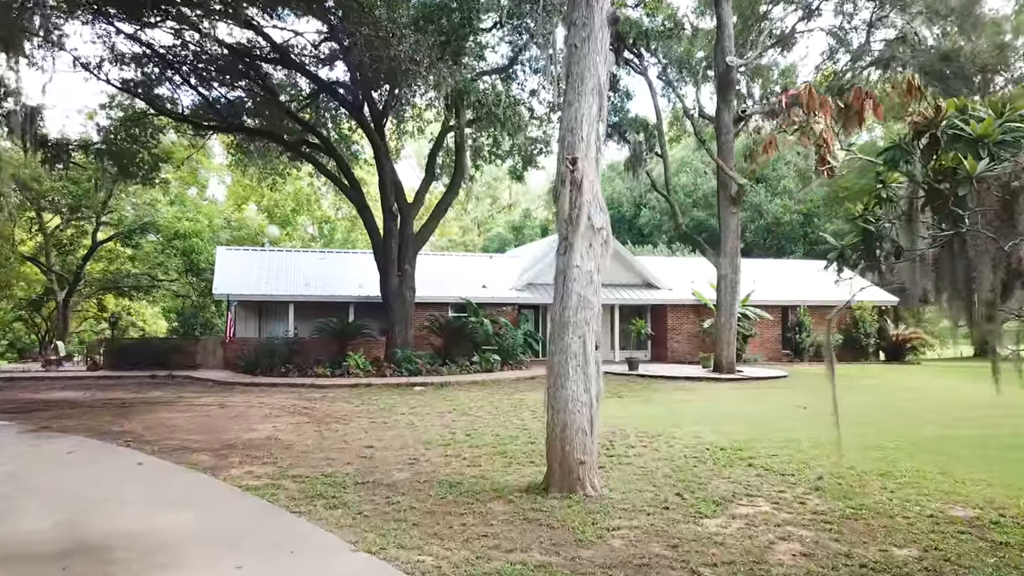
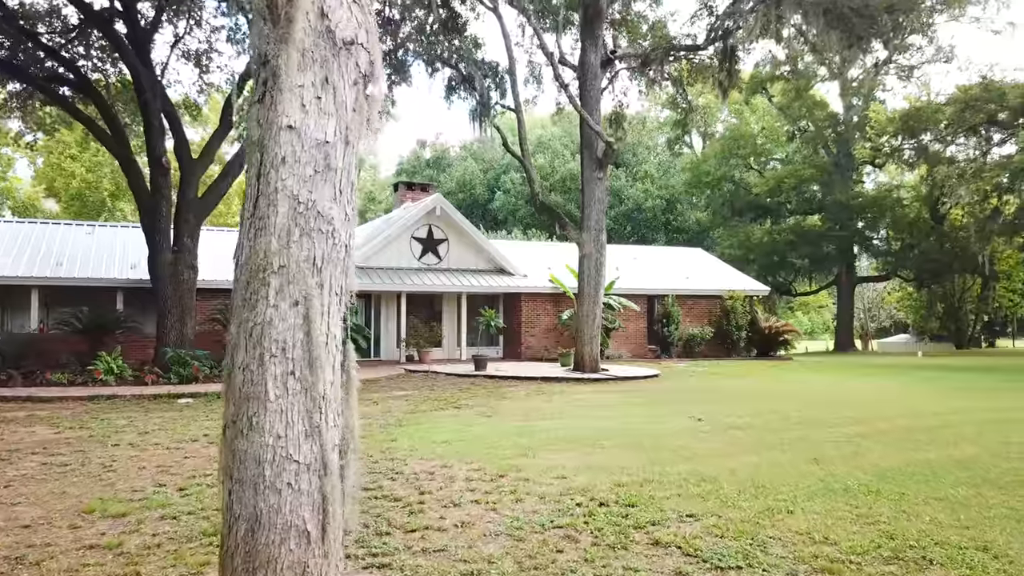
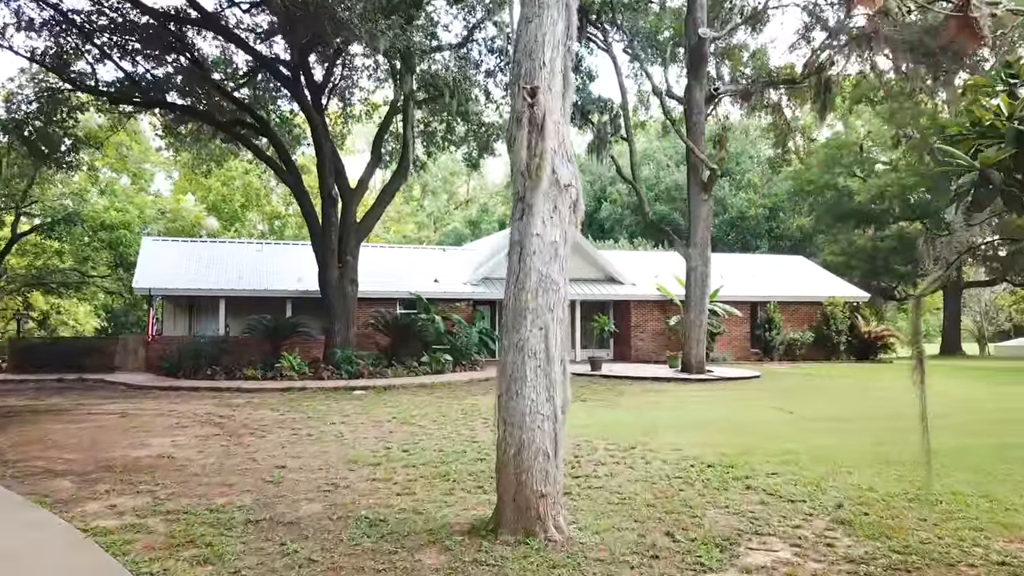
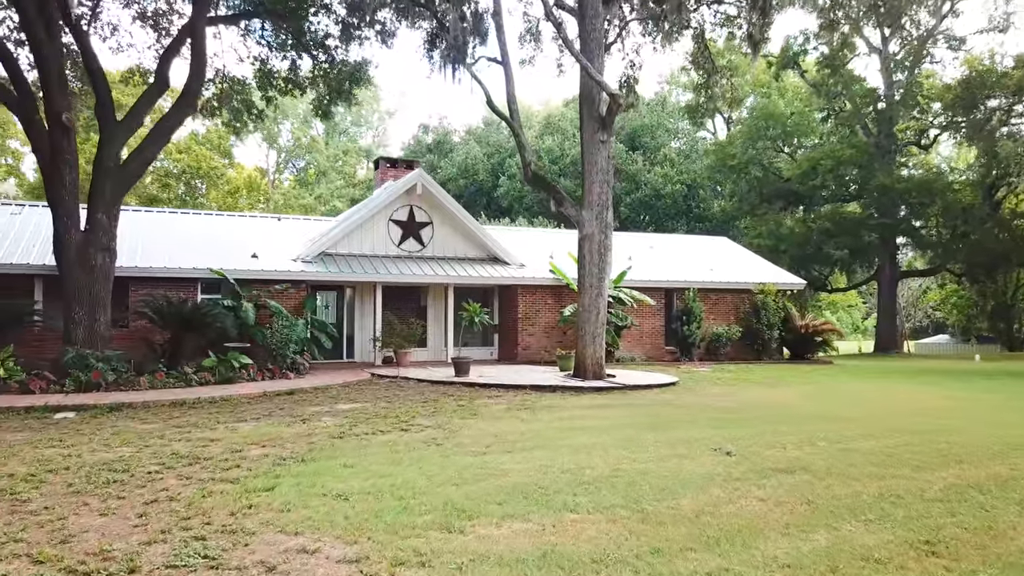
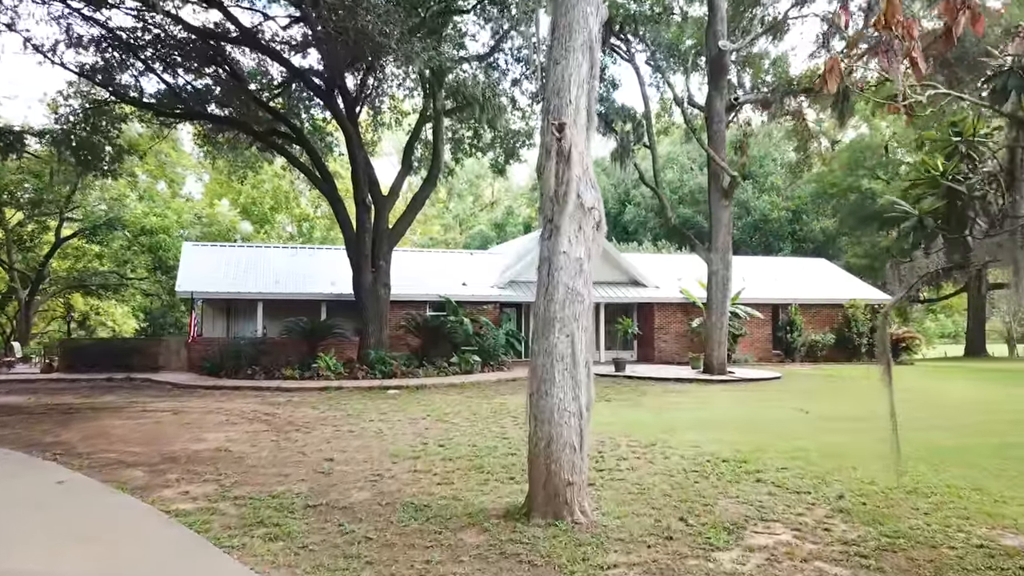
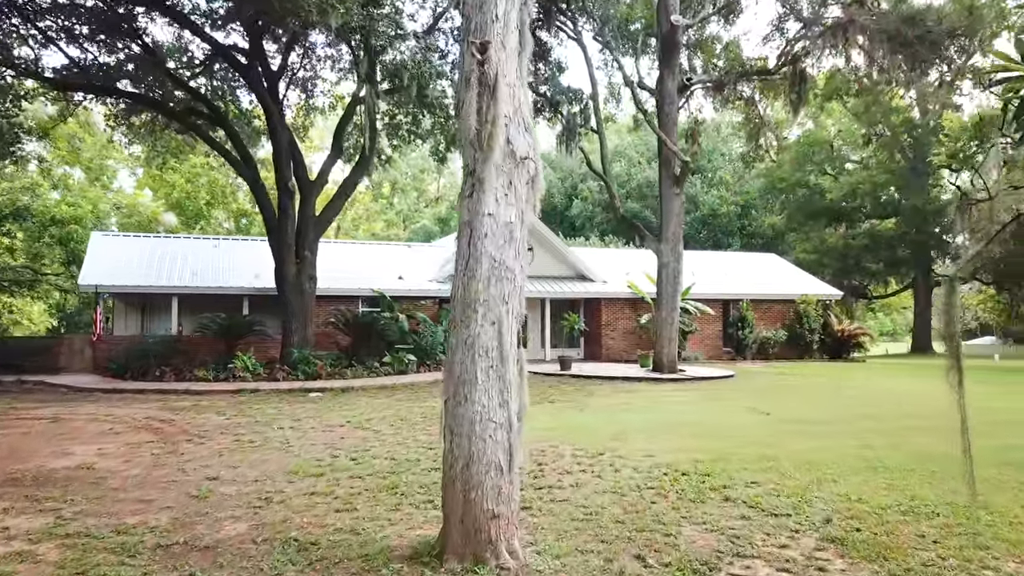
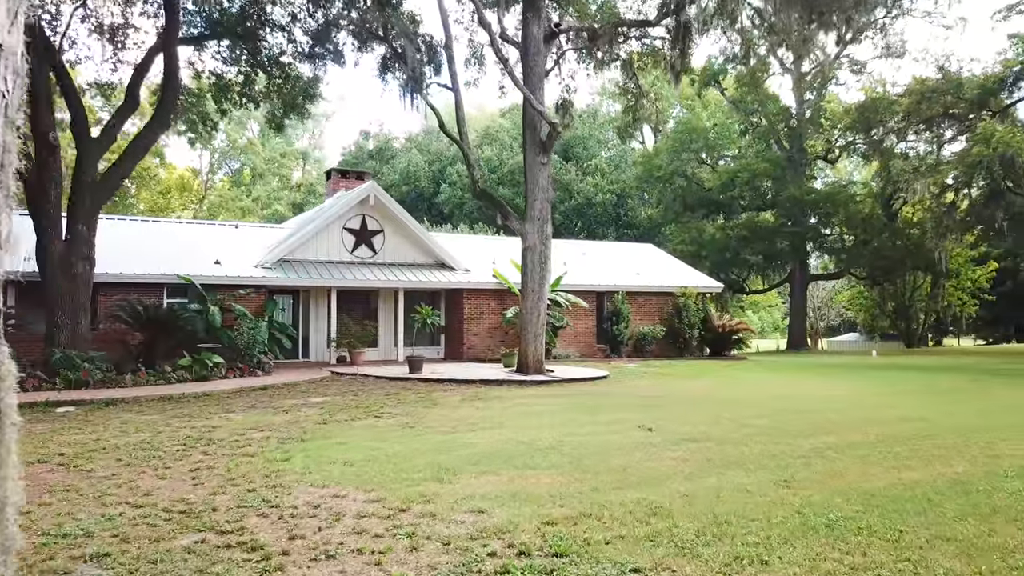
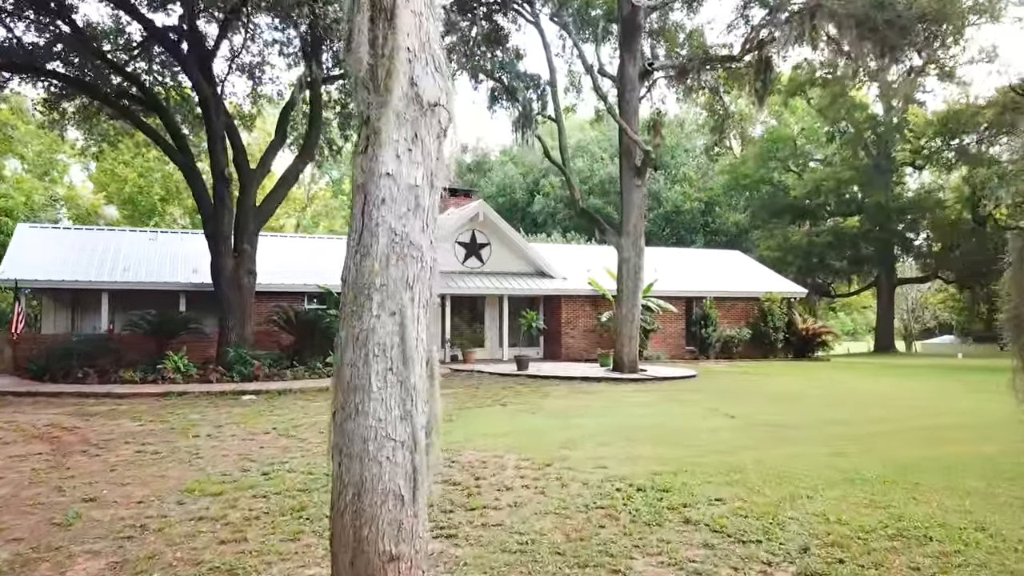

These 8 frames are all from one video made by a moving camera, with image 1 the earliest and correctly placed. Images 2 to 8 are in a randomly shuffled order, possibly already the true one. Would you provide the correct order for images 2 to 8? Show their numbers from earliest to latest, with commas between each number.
5, 3, 6, 8, 2, 7, 4
